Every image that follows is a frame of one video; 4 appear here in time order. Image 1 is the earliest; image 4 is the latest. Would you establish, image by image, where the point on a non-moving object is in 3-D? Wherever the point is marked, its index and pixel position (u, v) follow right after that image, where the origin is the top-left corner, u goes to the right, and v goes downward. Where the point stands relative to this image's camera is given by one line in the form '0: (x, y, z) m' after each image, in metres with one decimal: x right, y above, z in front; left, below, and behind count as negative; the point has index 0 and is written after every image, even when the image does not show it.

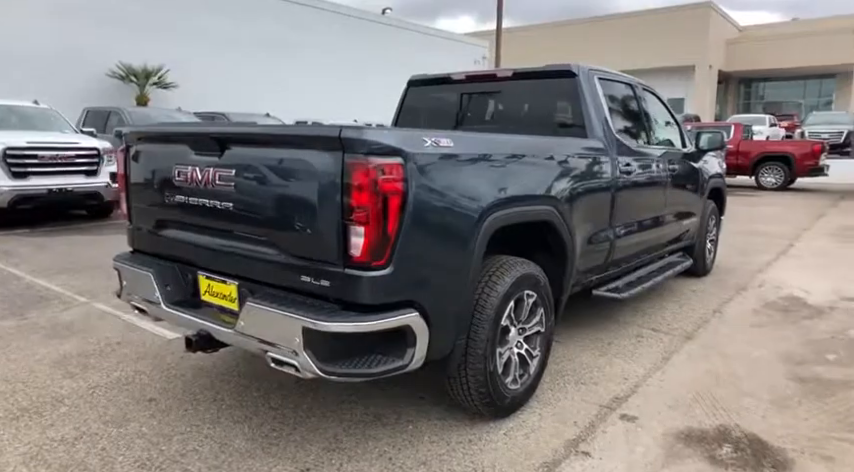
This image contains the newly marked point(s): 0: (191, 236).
0: (-1.2, 0.0, +2.9) m
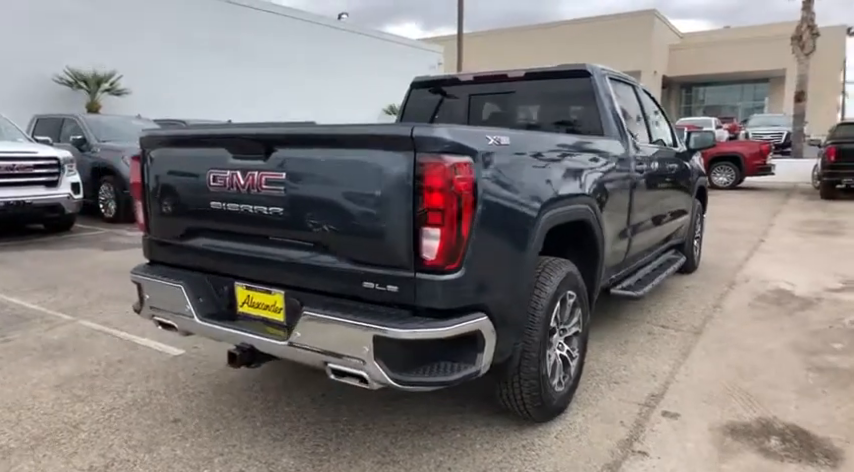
0: (-1.0, 0.0, +2.7) m
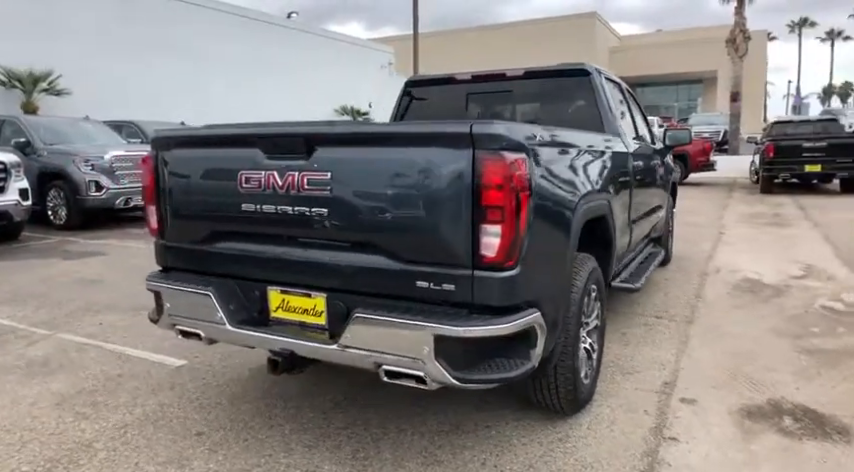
0: (-0.8, -0.1, +2.6) m
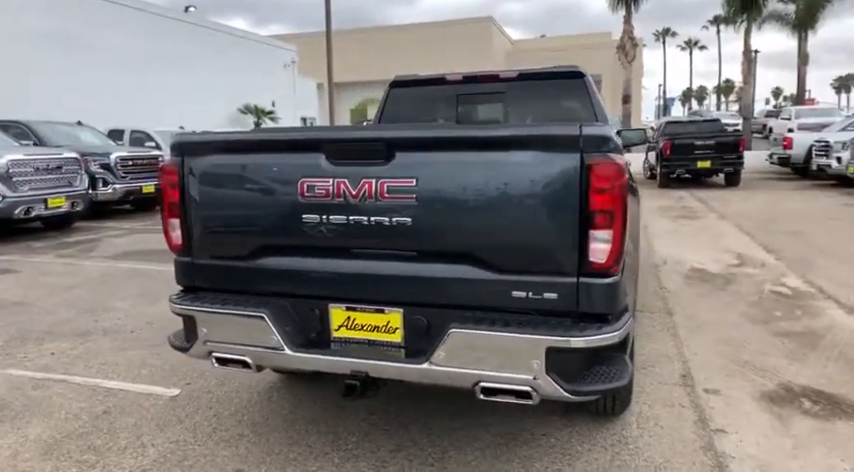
0: (-0.5, -0.1, +2.4) m
